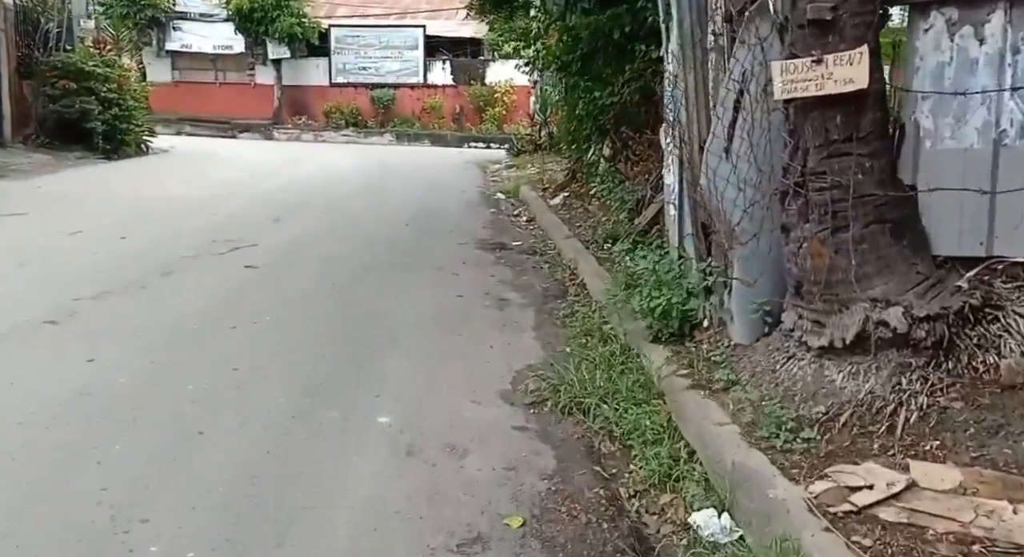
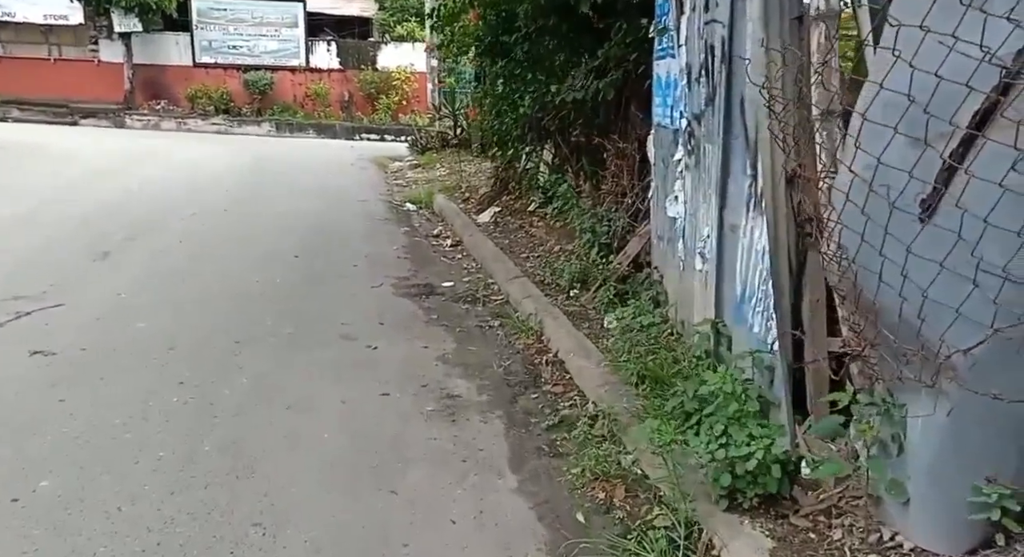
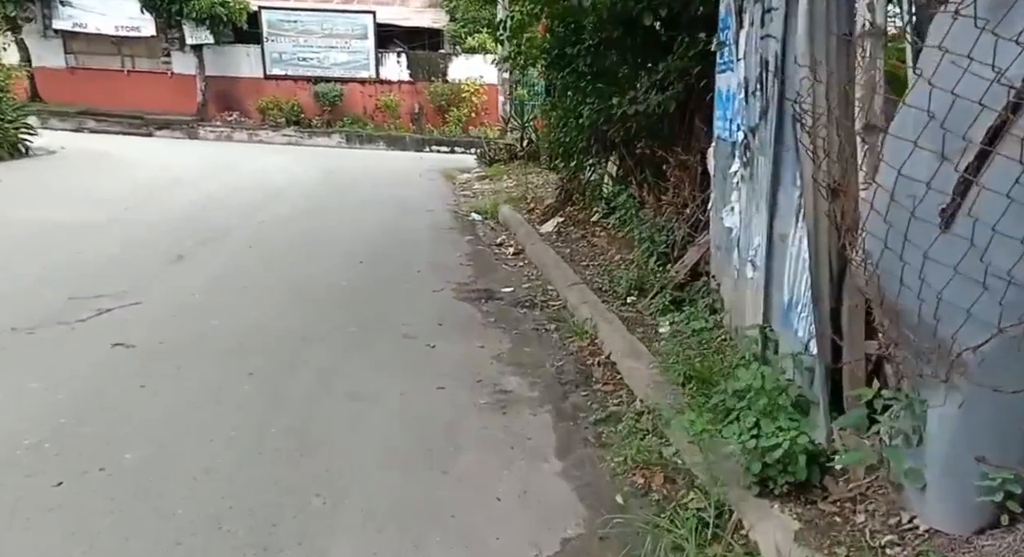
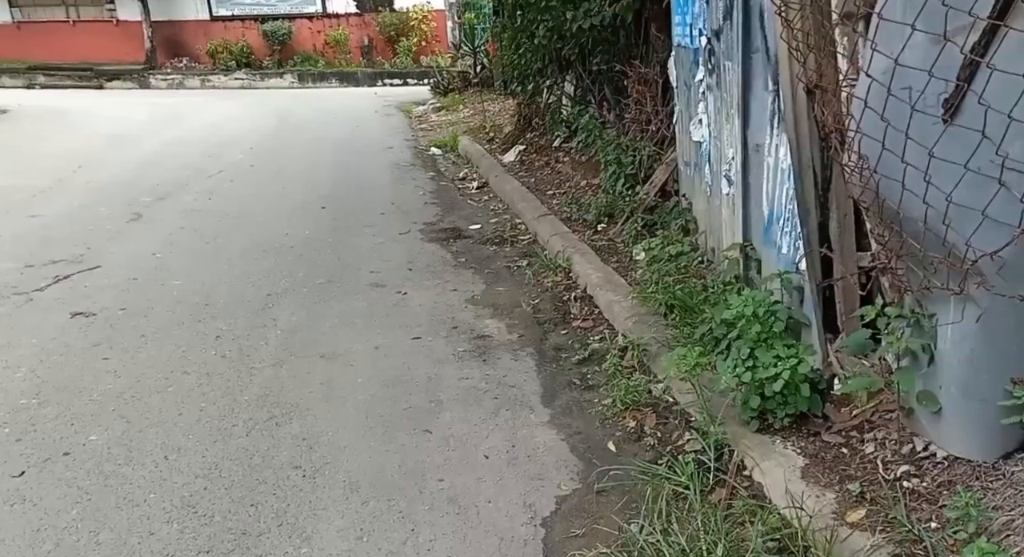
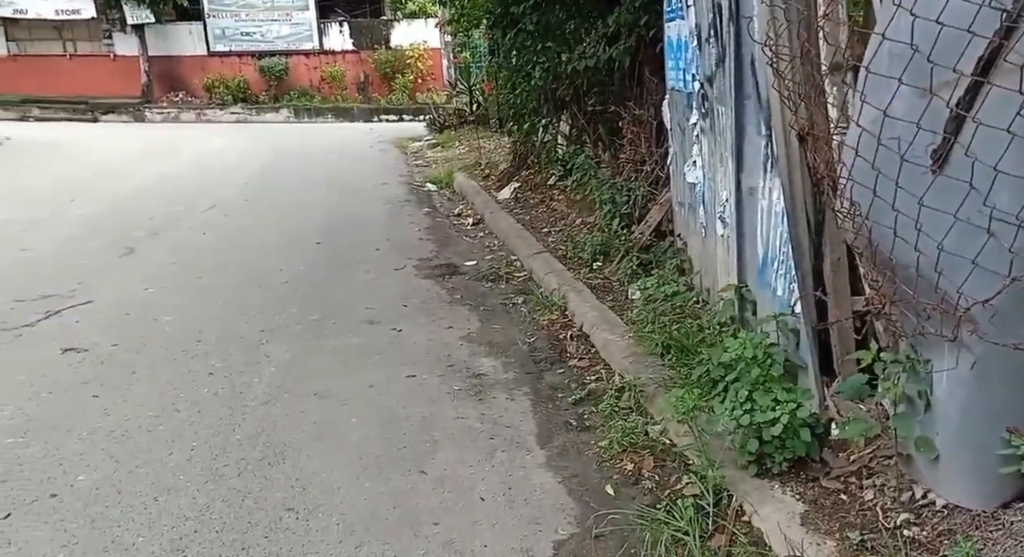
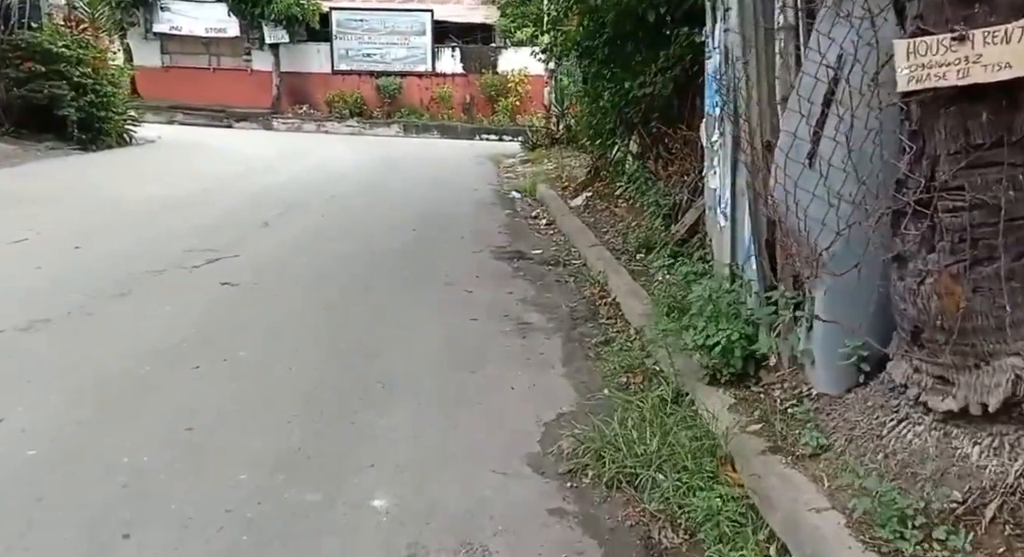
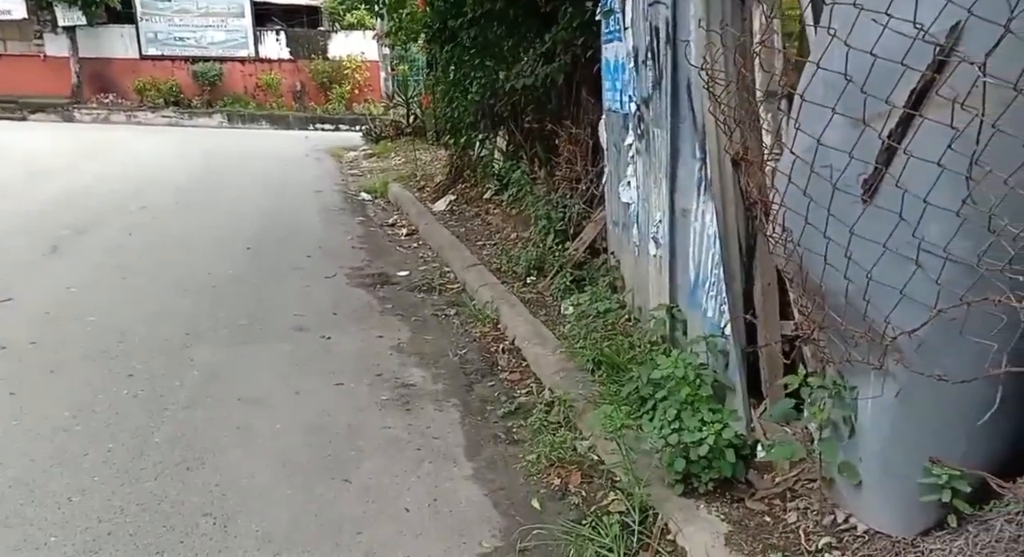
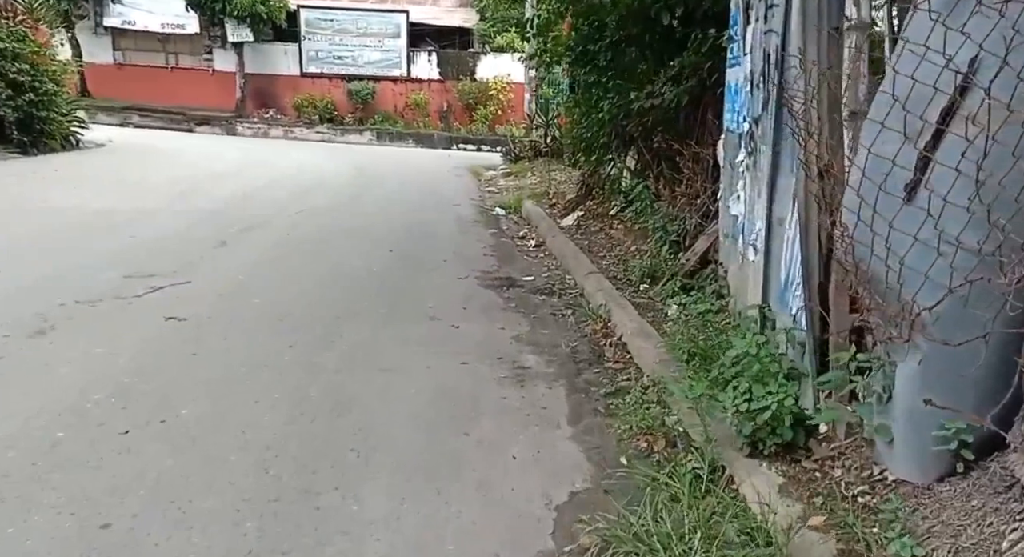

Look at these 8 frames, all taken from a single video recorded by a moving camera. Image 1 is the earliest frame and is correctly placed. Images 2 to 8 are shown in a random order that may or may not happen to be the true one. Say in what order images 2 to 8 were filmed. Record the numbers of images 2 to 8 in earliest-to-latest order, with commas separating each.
6, 8, 3, 2, 7, 5, 4
